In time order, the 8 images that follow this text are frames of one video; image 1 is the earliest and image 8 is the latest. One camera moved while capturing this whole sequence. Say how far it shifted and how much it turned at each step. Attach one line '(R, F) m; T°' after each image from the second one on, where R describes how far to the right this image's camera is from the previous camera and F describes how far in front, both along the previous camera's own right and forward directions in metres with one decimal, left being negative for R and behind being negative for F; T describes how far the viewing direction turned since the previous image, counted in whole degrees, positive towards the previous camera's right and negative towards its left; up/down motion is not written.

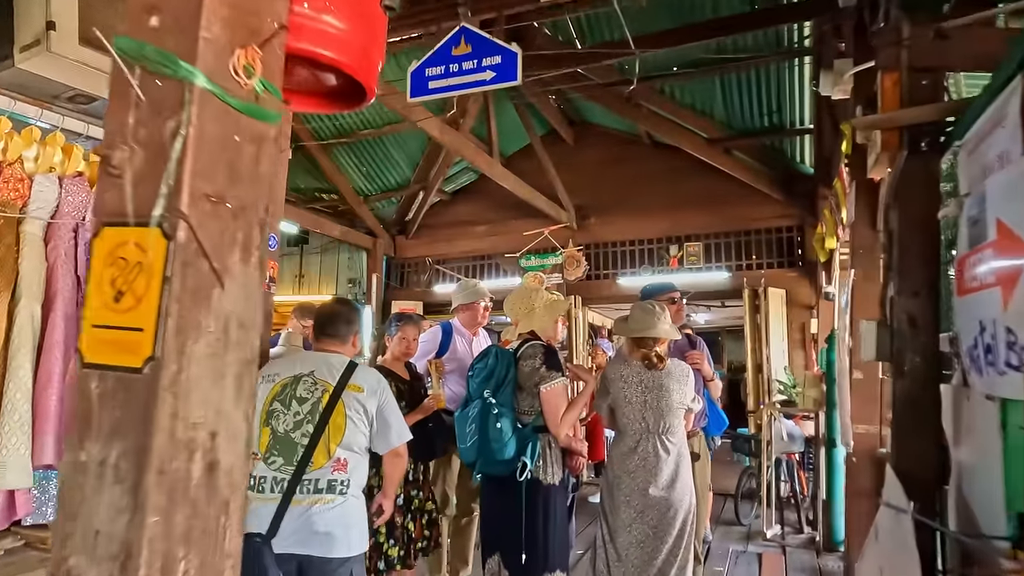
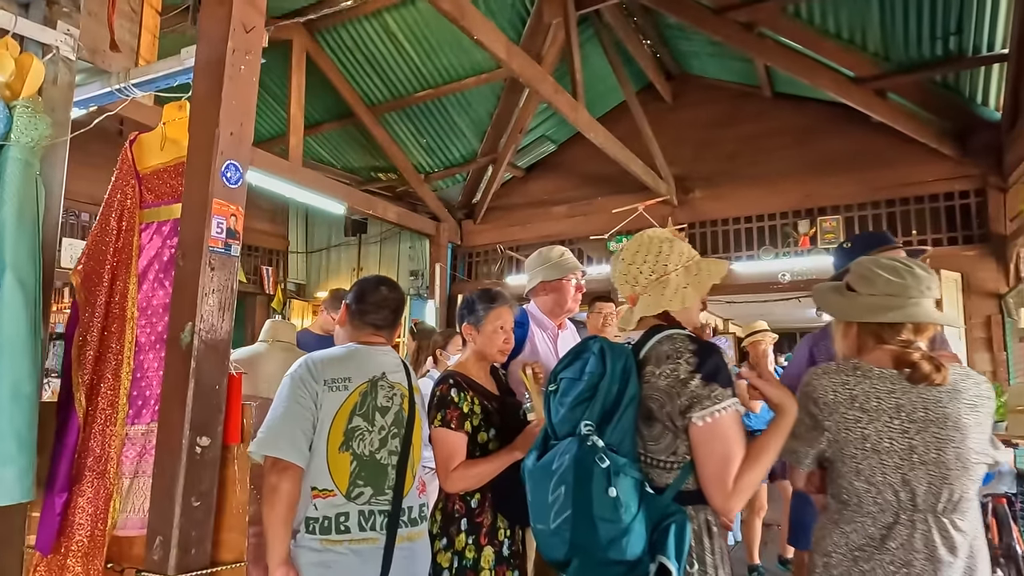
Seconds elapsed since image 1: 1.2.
(-0.1, +1.3) m; -7°
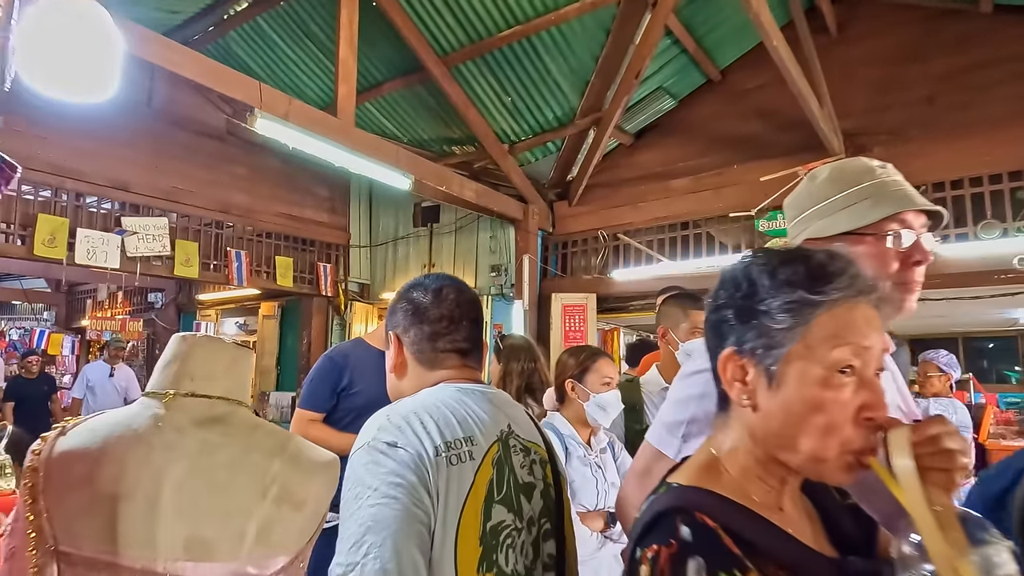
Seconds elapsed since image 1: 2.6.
(-0.3, +1.5) m; -6°
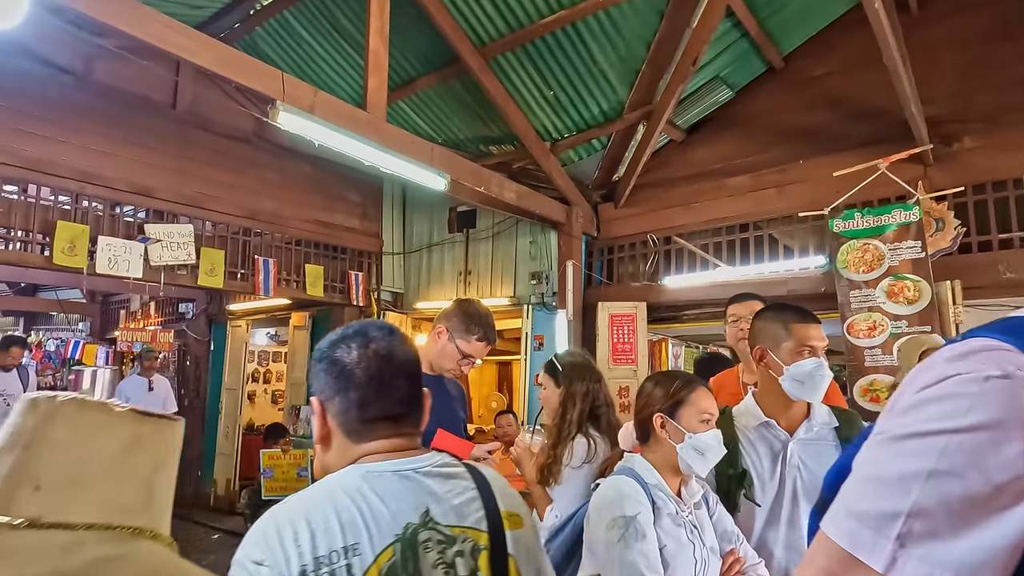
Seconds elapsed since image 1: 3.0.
(-0.1, +0.4) m; -3°
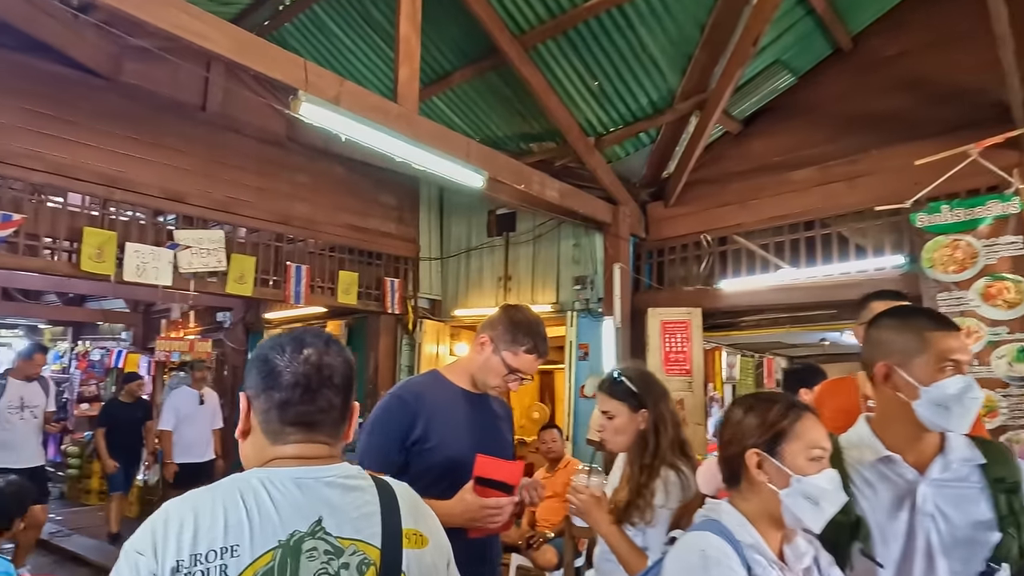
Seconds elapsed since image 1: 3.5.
(0.0, +0.3) m; -4°
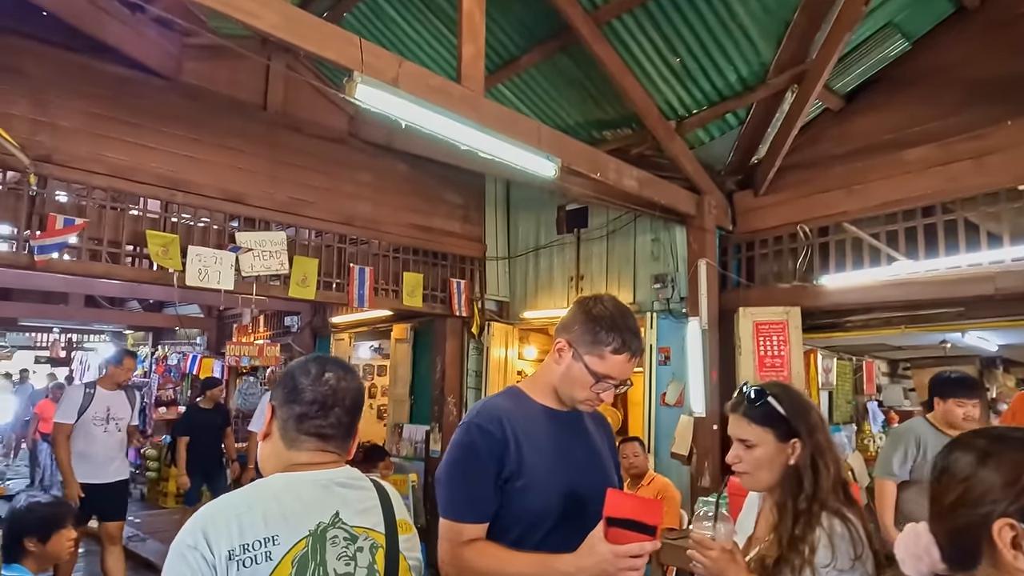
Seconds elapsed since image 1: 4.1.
(-0.1, +0.4) m; -6°
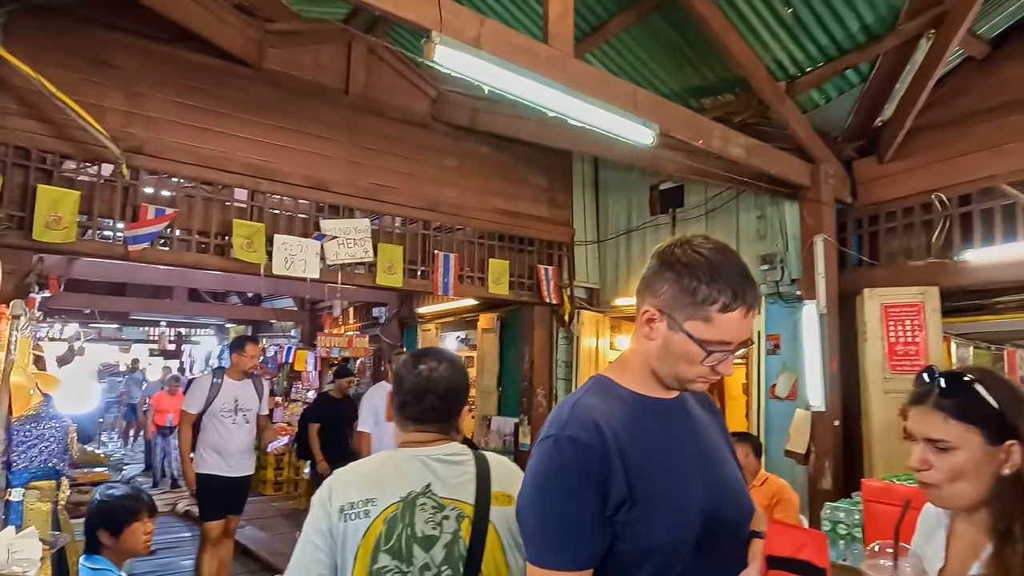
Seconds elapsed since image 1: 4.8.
(0.0, +0.3) m; -7°
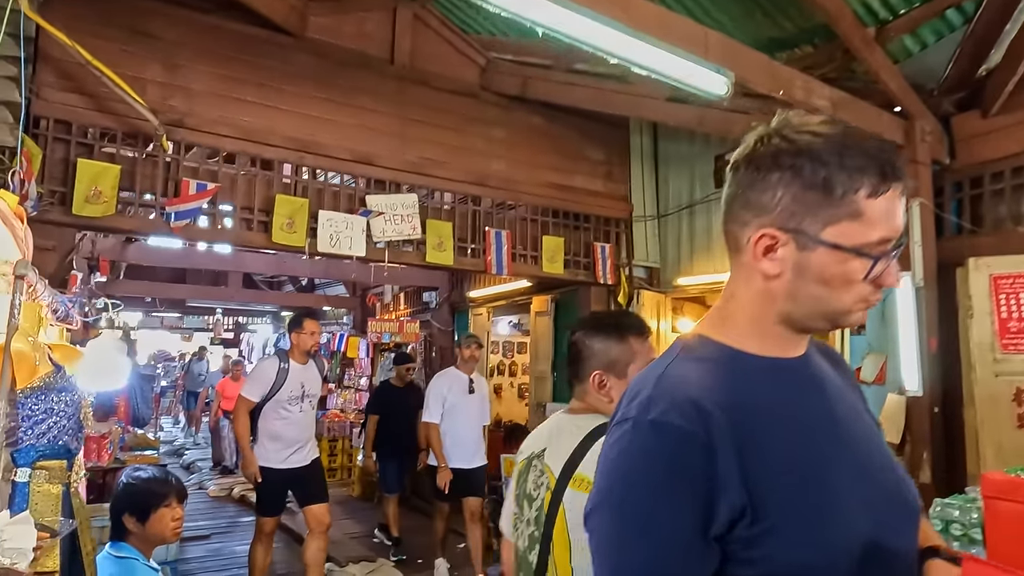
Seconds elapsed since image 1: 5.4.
(0.0, +0.3) m; -4°
